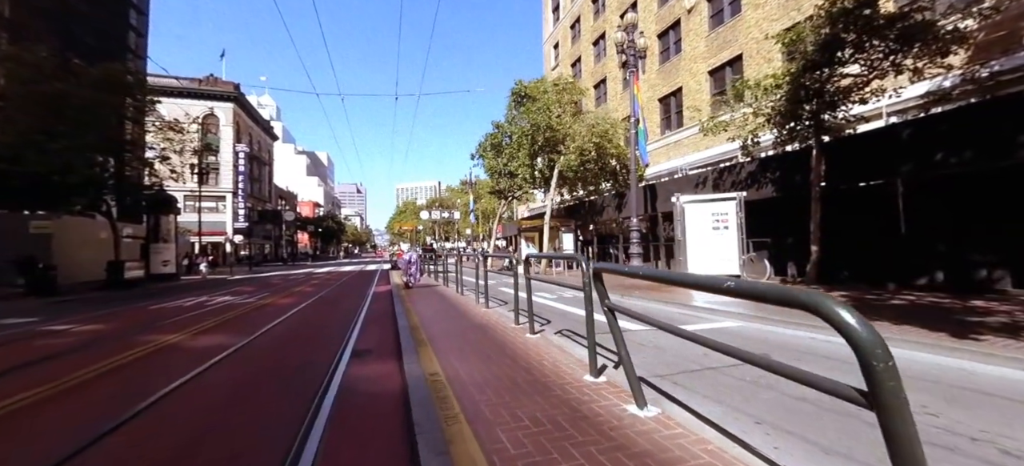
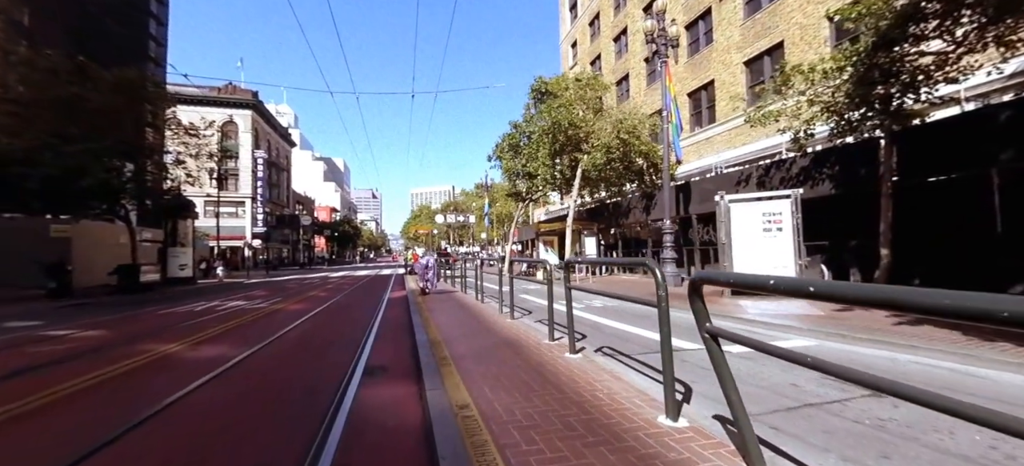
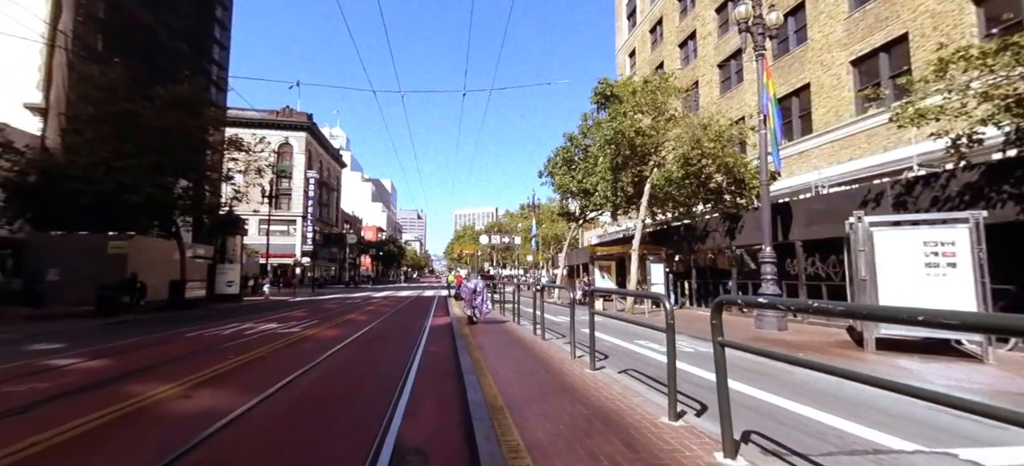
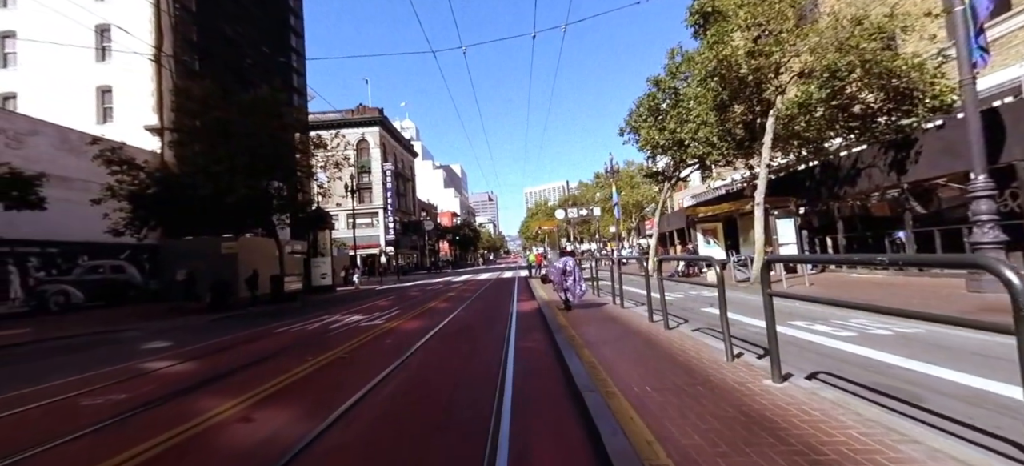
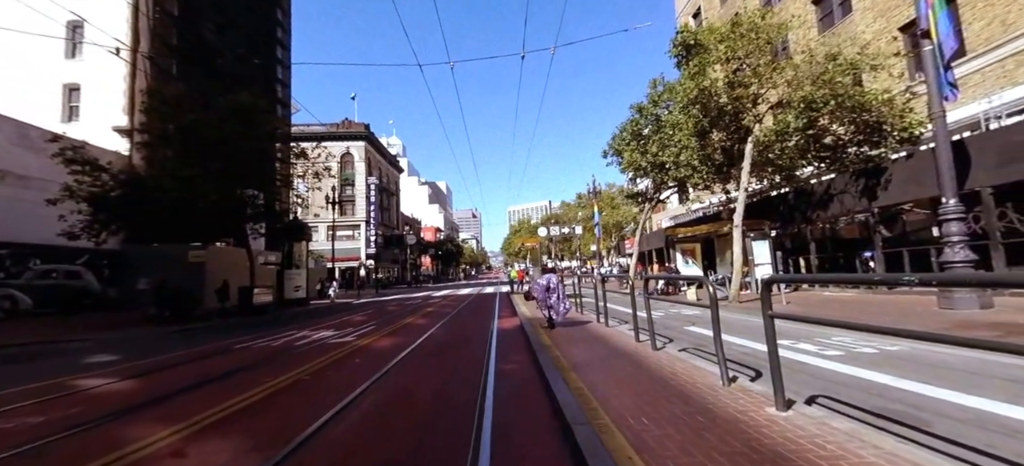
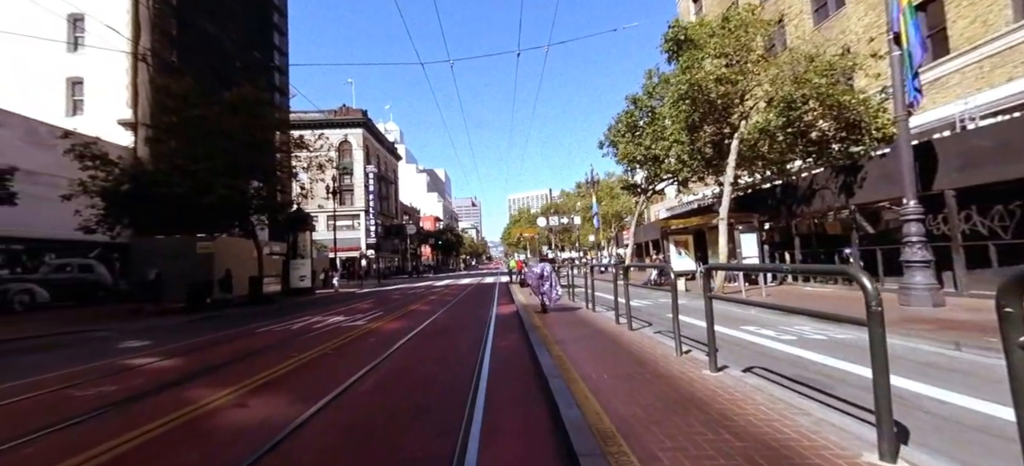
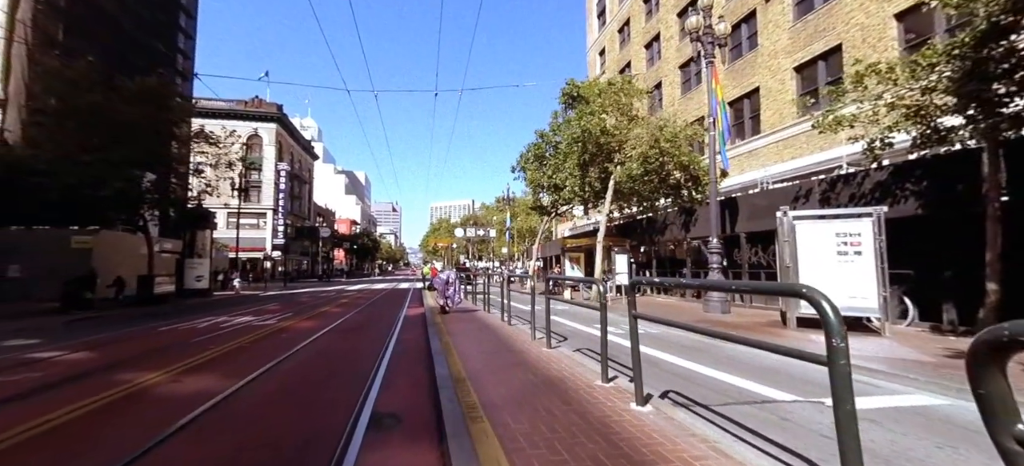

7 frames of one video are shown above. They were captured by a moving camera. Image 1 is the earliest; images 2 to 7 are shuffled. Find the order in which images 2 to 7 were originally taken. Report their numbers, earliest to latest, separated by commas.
2, 7, 3, 6, 4, 5
